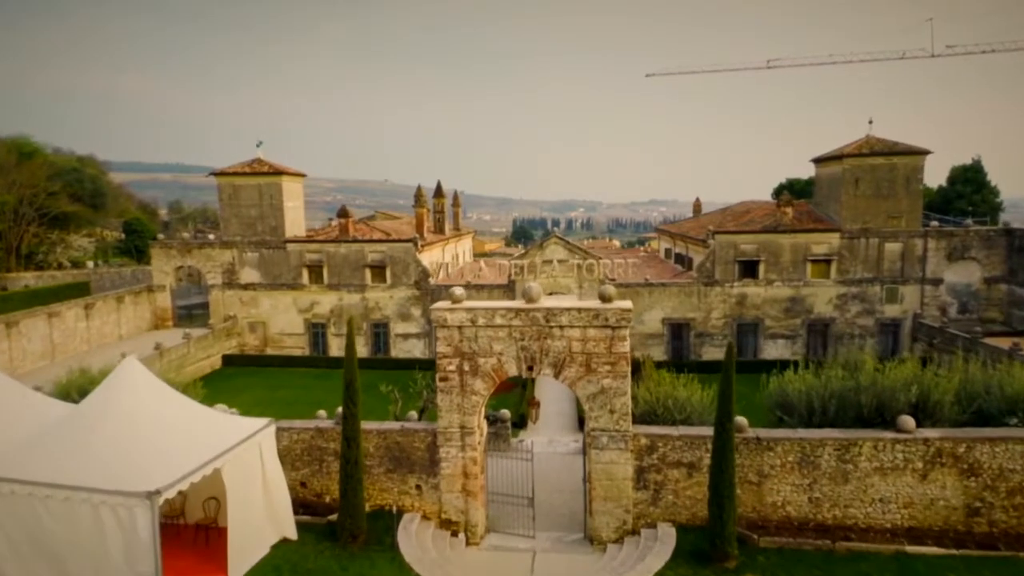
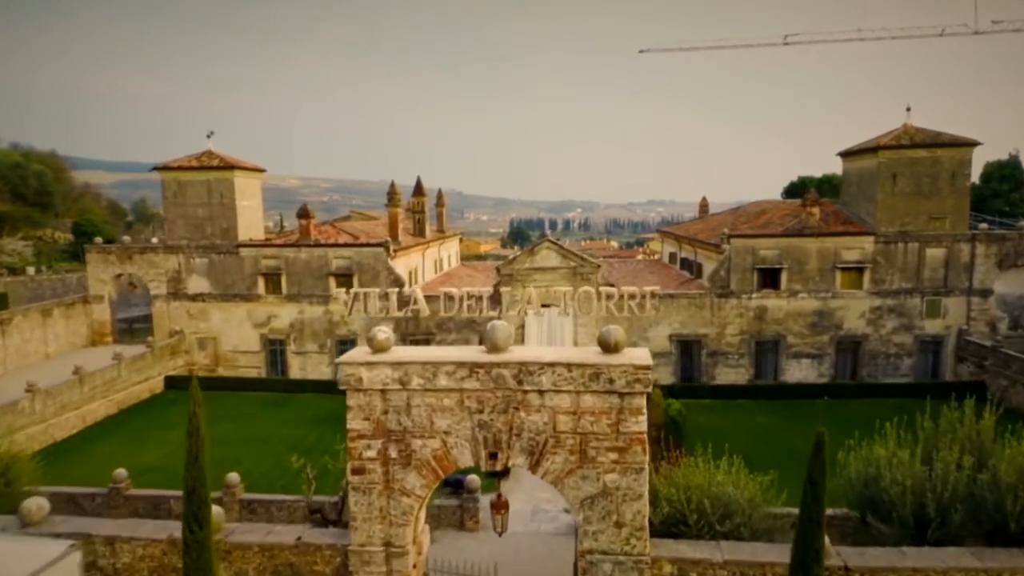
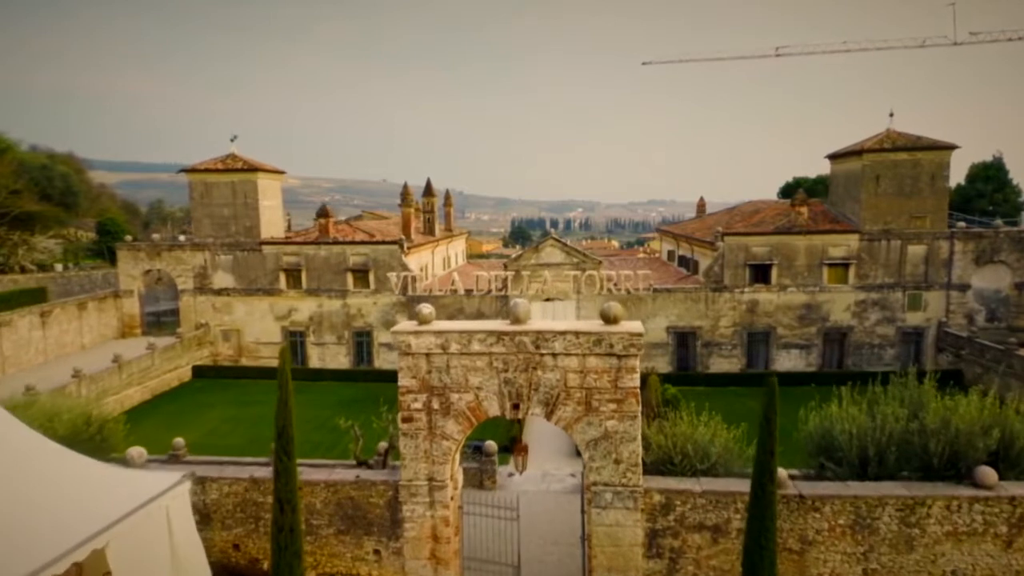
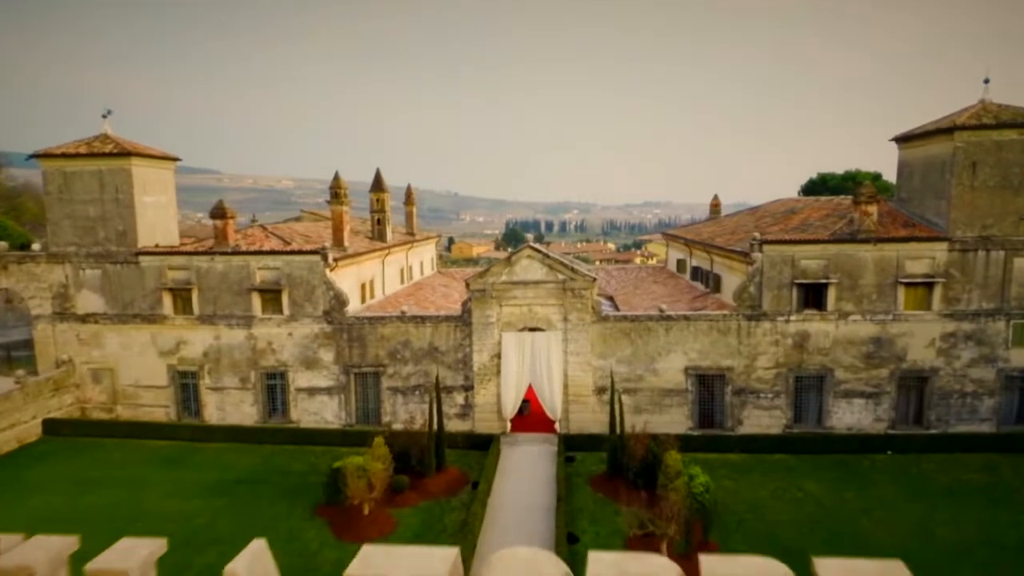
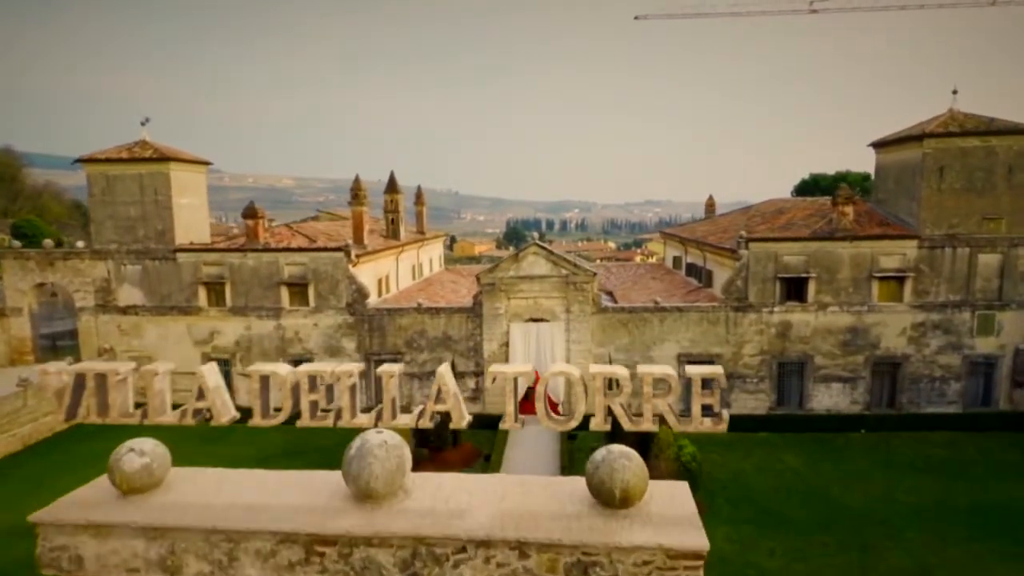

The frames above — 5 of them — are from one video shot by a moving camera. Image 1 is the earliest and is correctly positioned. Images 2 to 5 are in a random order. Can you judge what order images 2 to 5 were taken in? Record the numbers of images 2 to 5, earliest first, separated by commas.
3, 2, 5, 4
